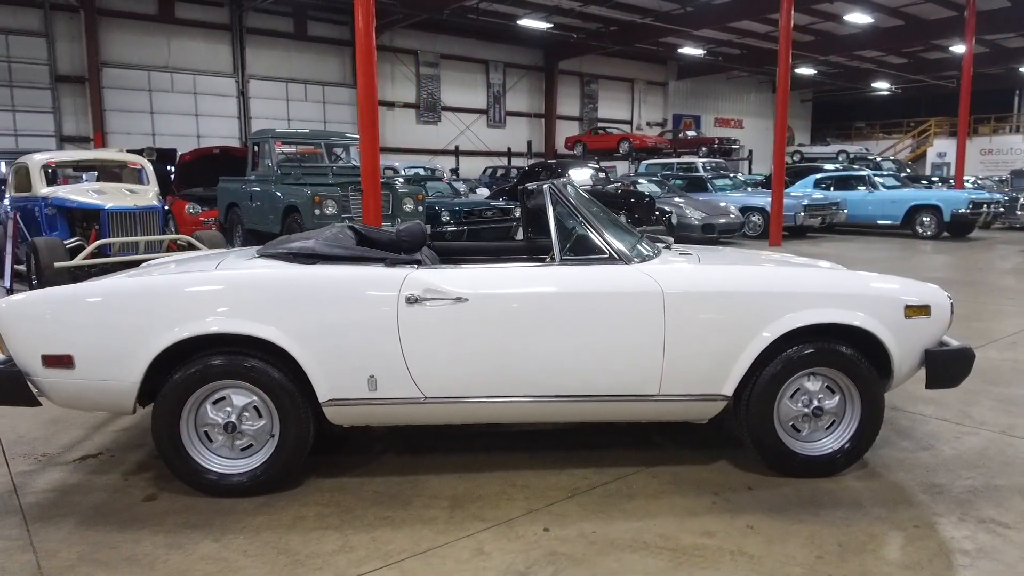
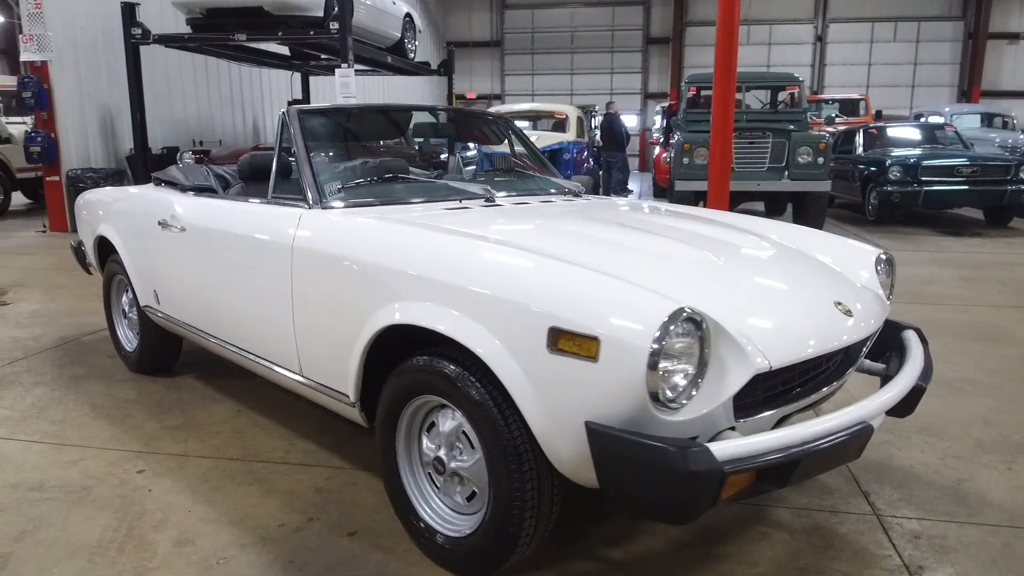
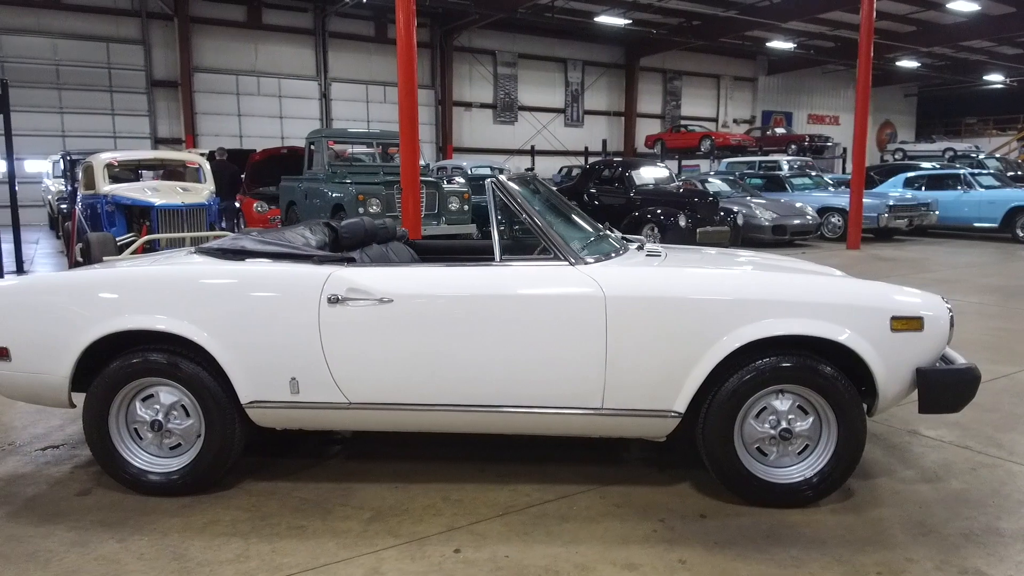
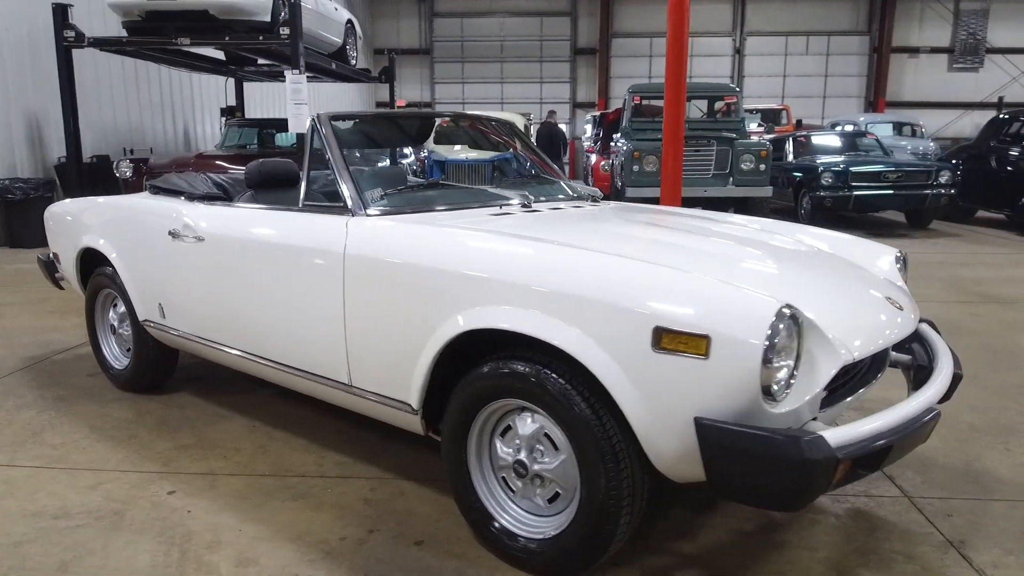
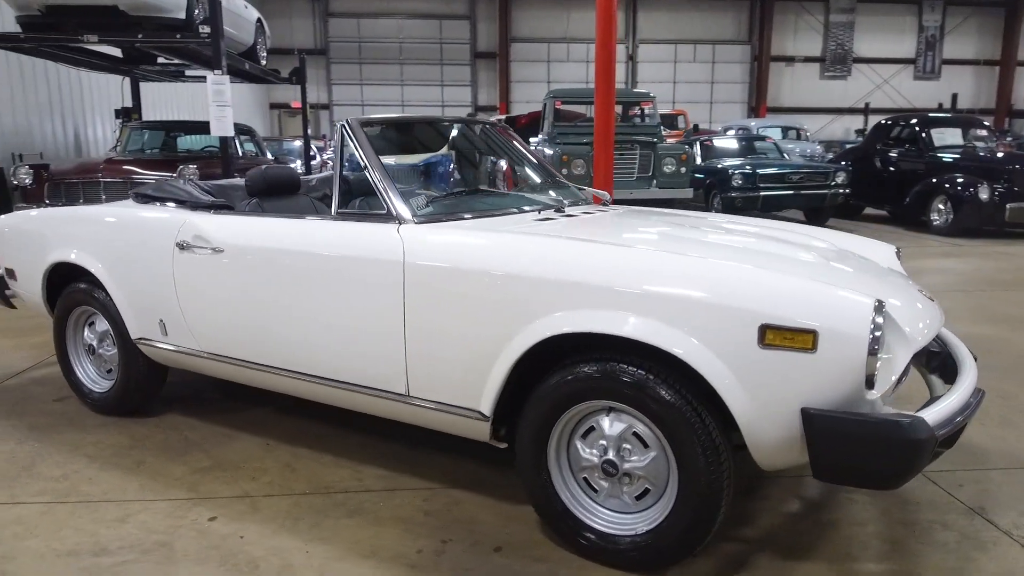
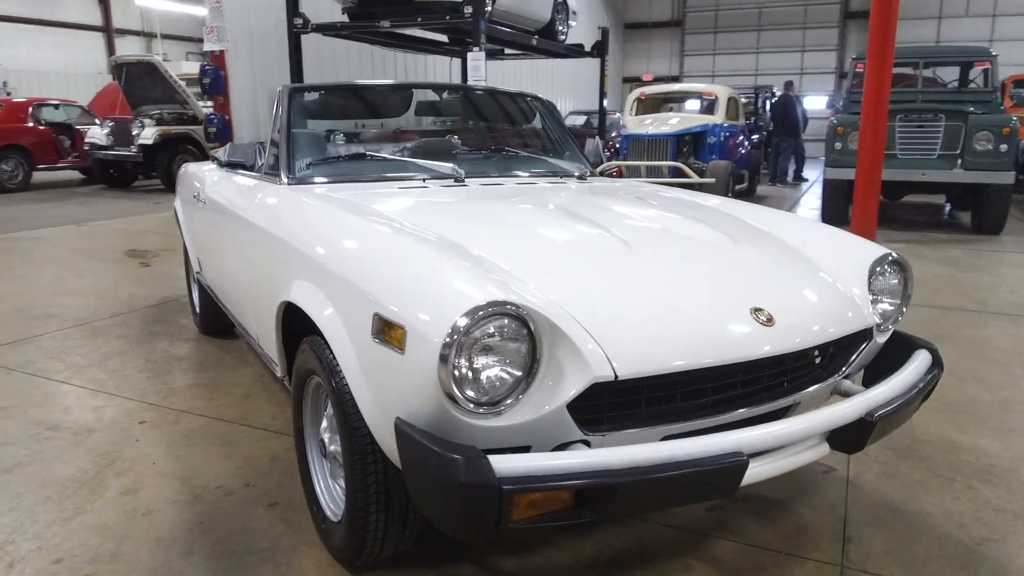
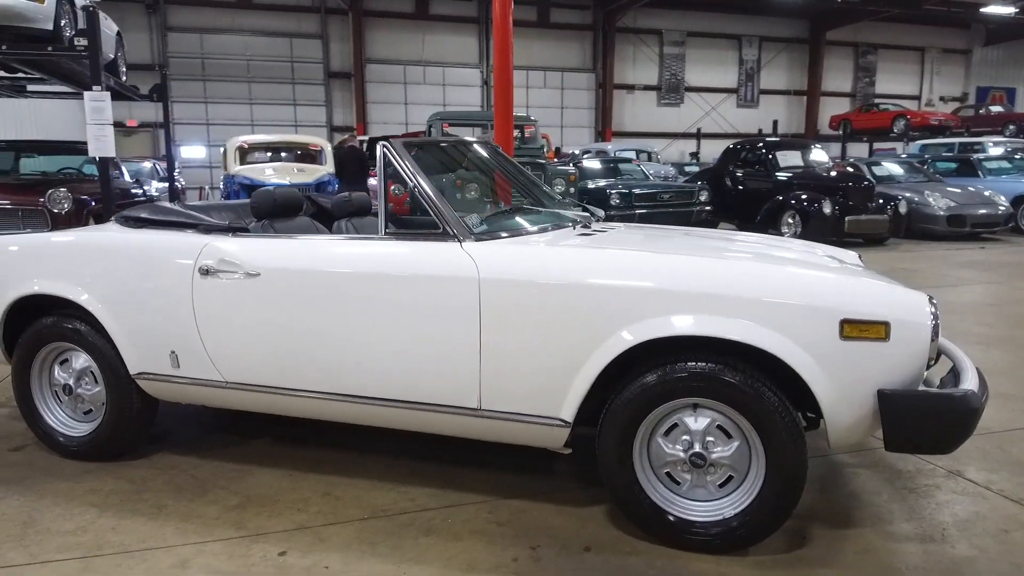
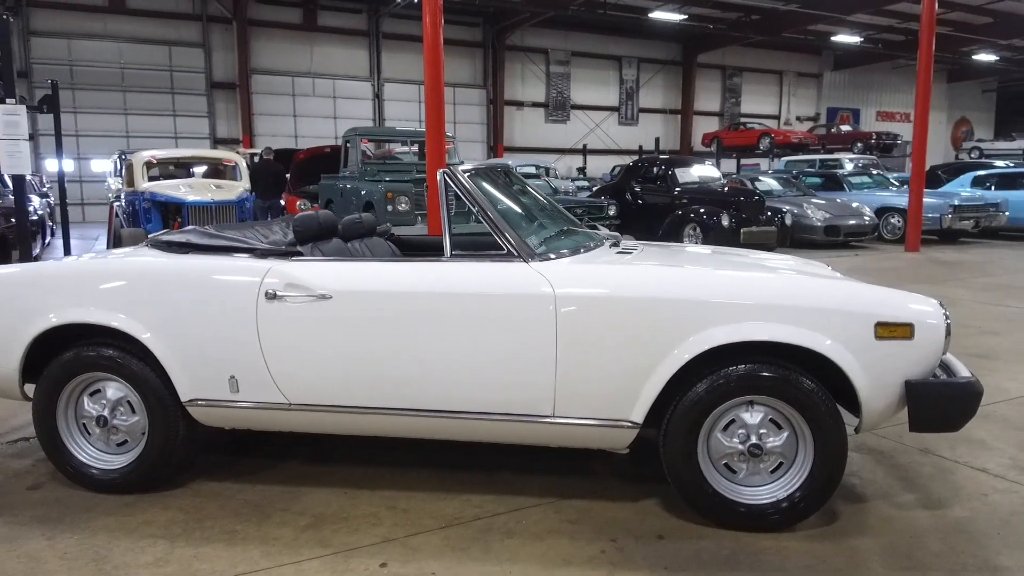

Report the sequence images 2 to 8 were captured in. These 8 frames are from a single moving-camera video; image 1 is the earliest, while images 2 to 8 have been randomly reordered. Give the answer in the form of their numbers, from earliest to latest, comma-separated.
3, 8, 7, 5, 4, 2, 6
